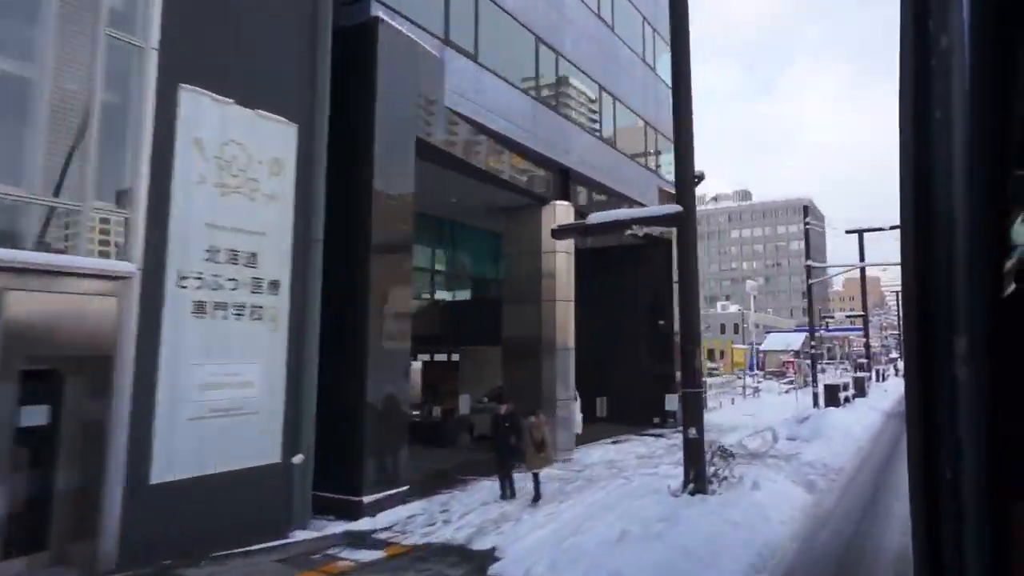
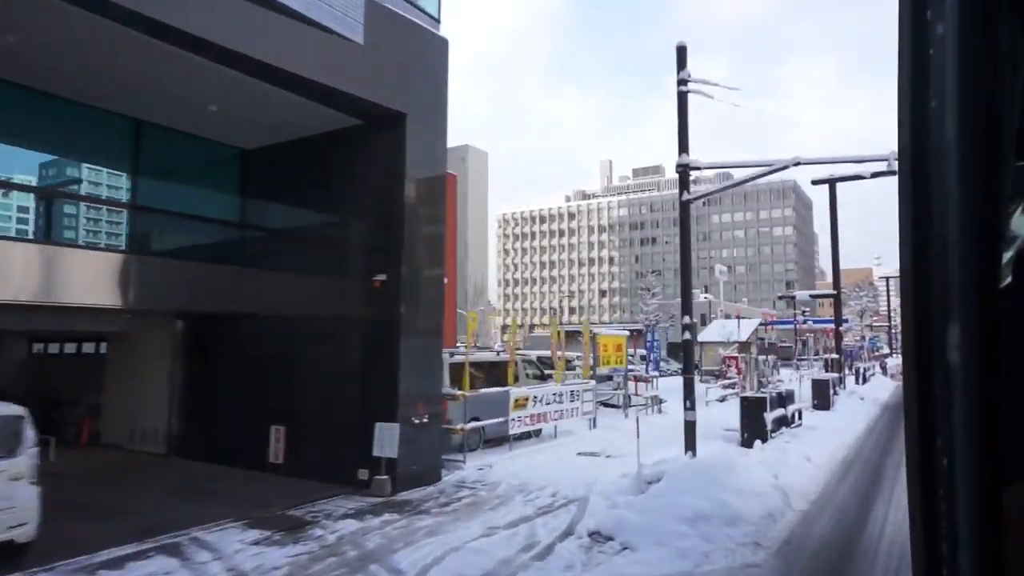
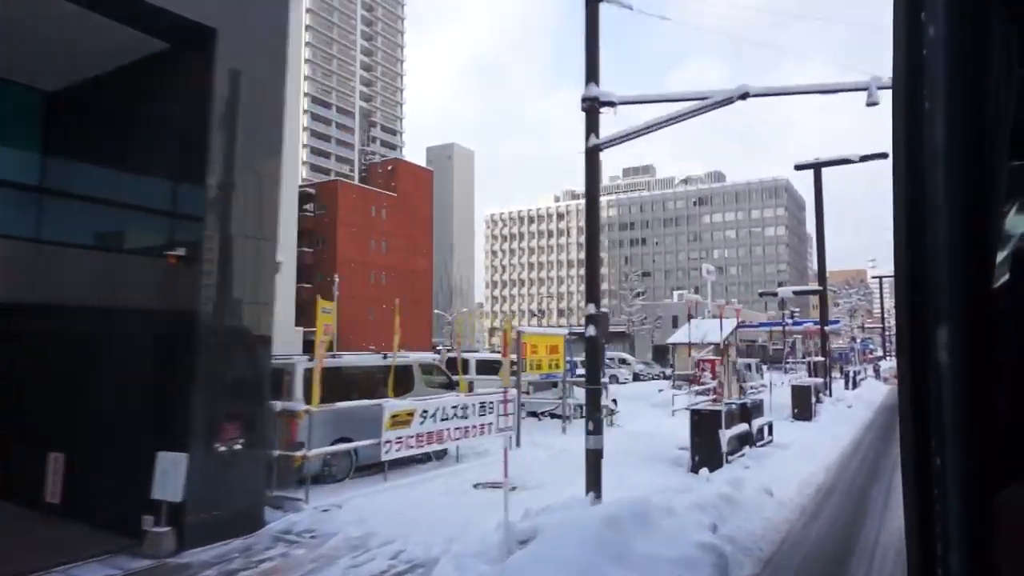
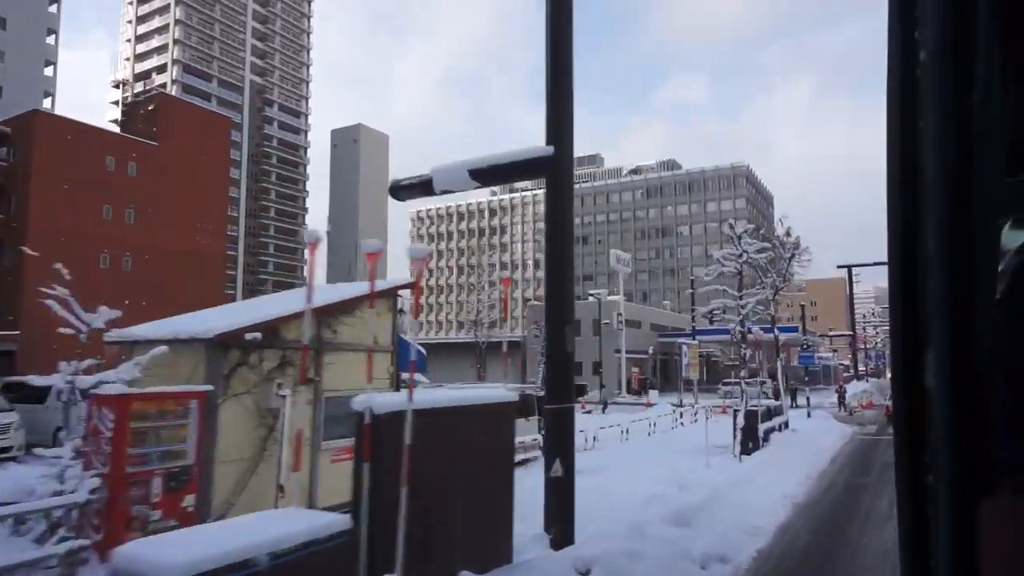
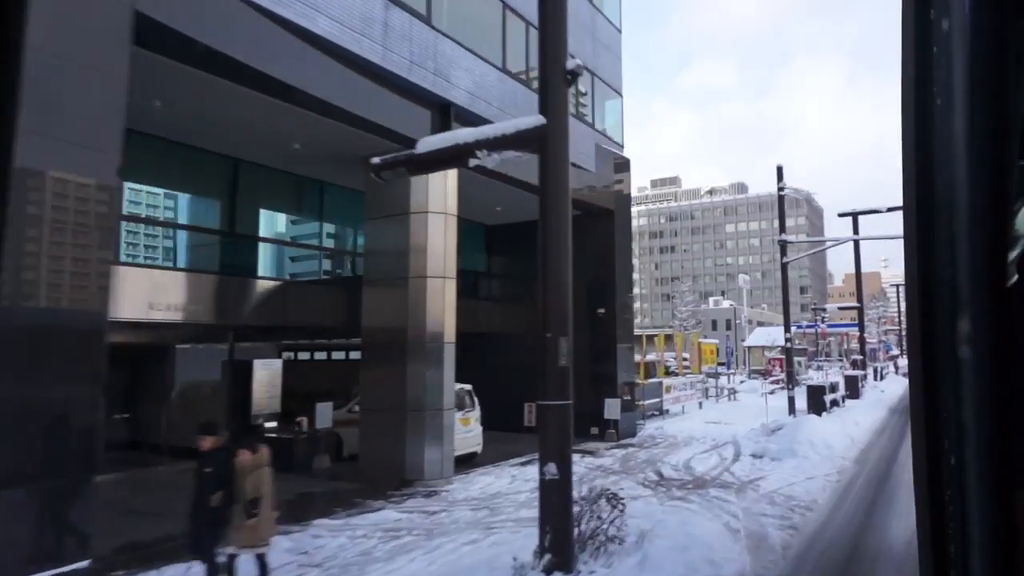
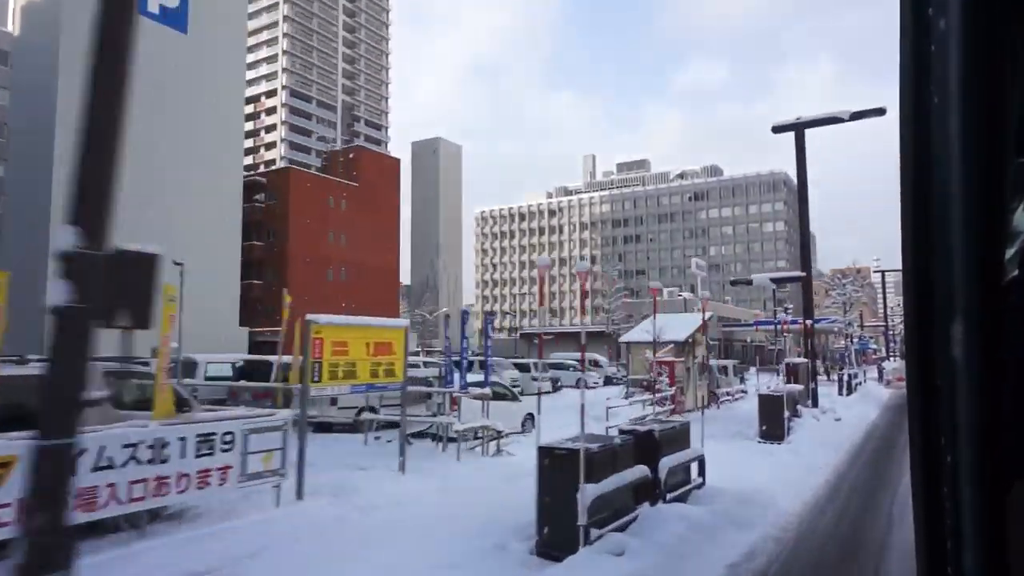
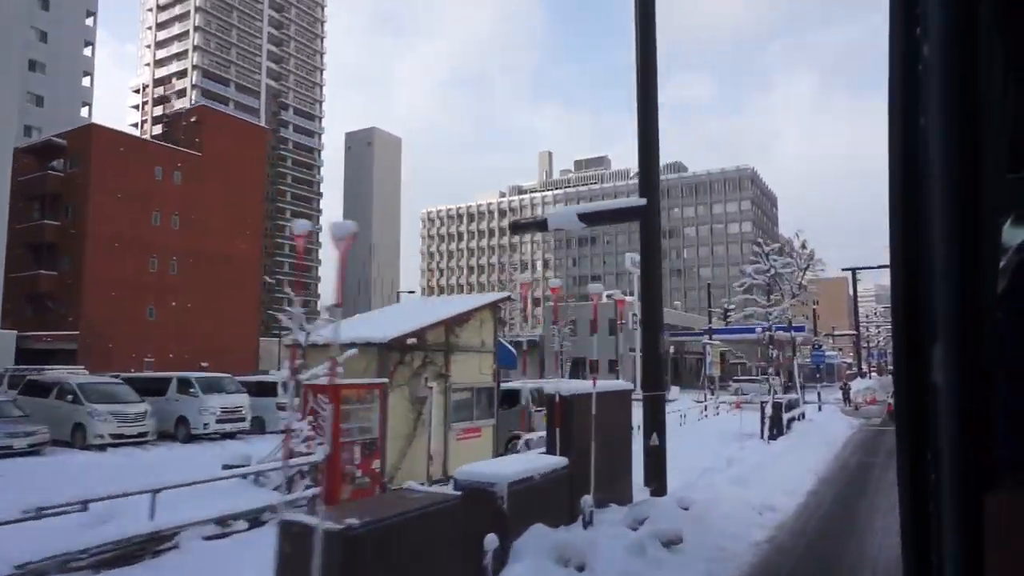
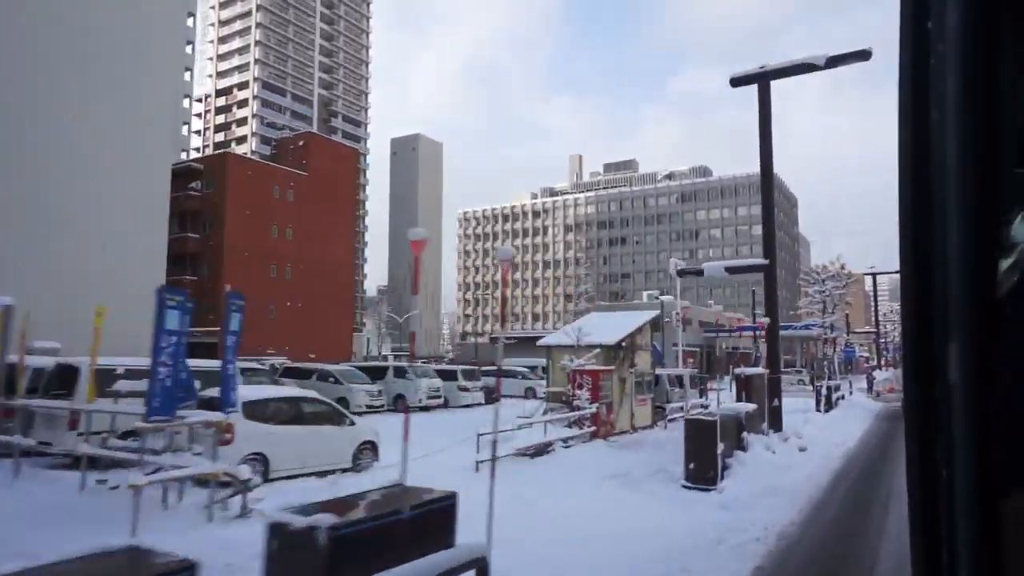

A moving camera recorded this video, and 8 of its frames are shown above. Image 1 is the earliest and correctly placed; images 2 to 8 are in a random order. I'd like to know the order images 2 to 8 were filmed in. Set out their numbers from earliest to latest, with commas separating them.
5, 2, 3, 6, 8, 7, 4
